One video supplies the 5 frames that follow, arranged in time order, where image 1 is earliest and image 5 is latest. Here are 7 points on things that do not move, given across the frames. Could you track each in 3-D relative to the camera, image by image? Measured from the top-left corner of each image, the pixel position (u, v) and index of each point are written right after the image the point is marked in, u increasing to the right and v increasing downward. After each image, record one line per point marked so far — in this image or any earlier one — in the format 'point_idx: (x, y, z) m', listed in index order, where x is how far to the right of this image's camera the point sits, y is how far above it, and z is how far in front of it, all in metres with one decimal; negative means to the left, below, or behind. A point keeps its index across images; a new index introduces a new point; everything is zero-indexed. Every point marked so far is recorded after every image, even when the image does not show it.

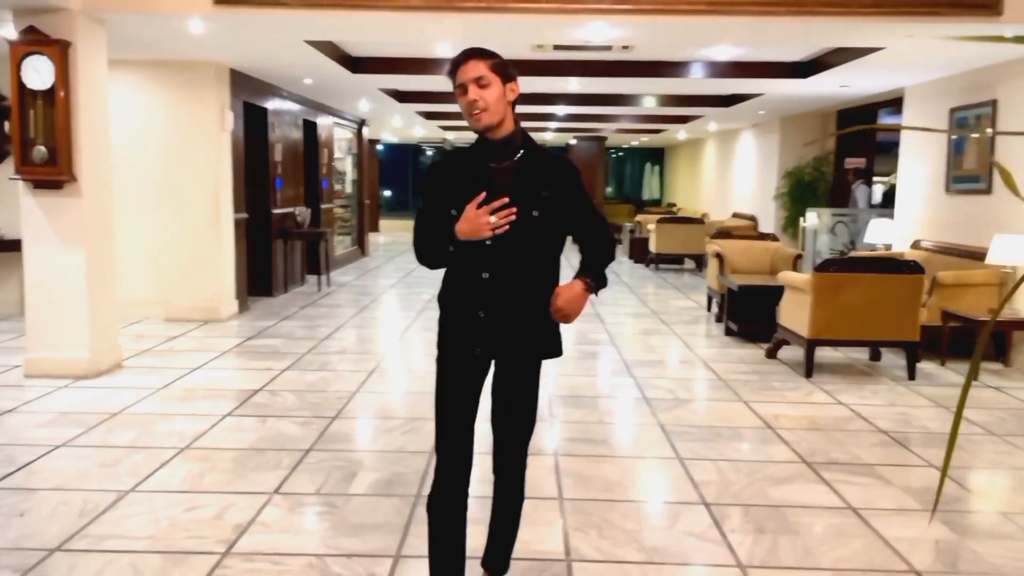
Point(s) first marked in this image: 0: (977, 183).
0: (+3.5, +0.8, +6.5) m
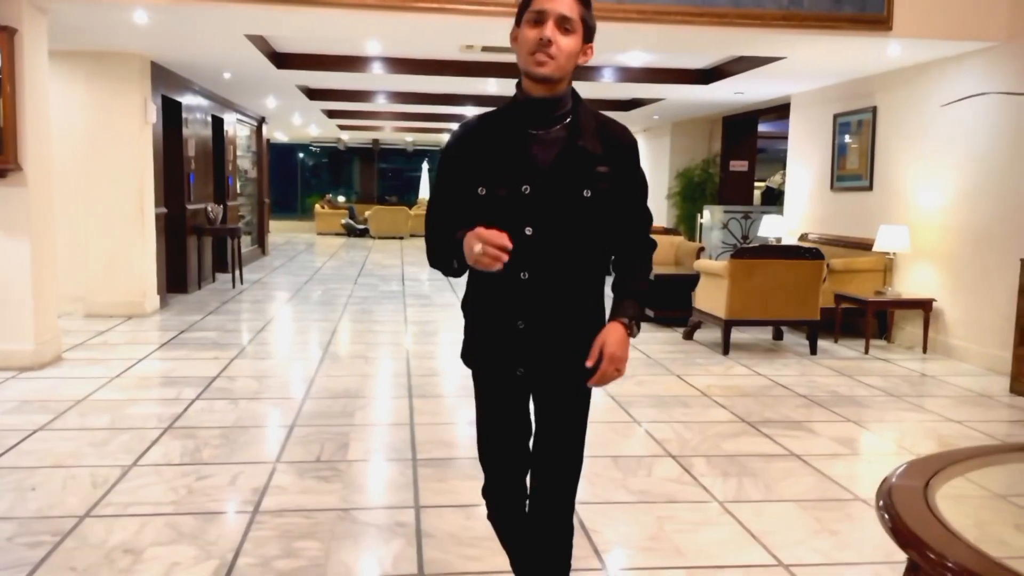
0: (+2.9, +0.9, +7.3) m
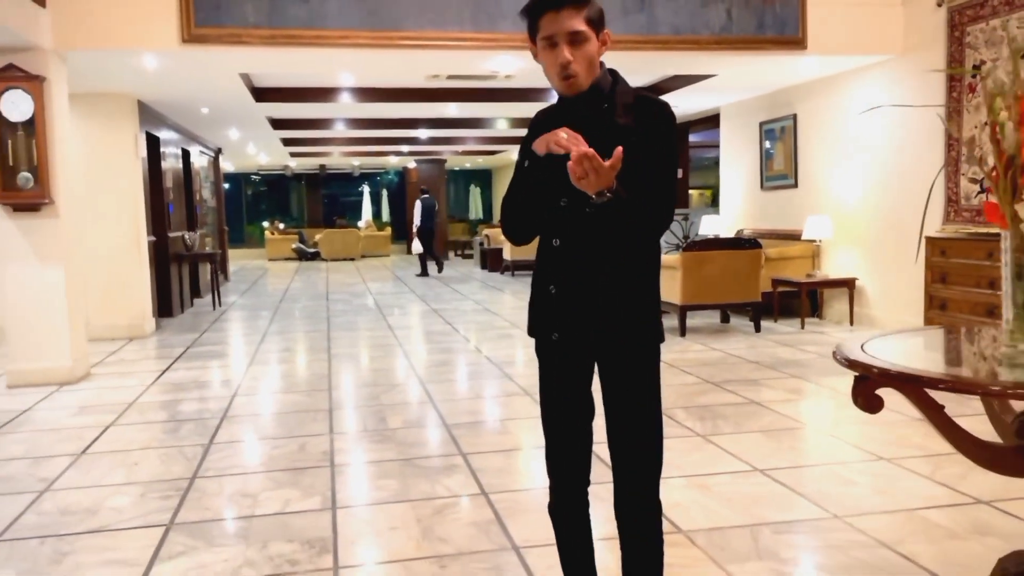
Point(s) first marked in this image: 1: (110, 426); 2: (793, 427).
0: (+2.6, +1.0, +8.2) m
1: (-2.0, -0.7, +4.4) m
2: (+1.3, -0.6, +4.1) m
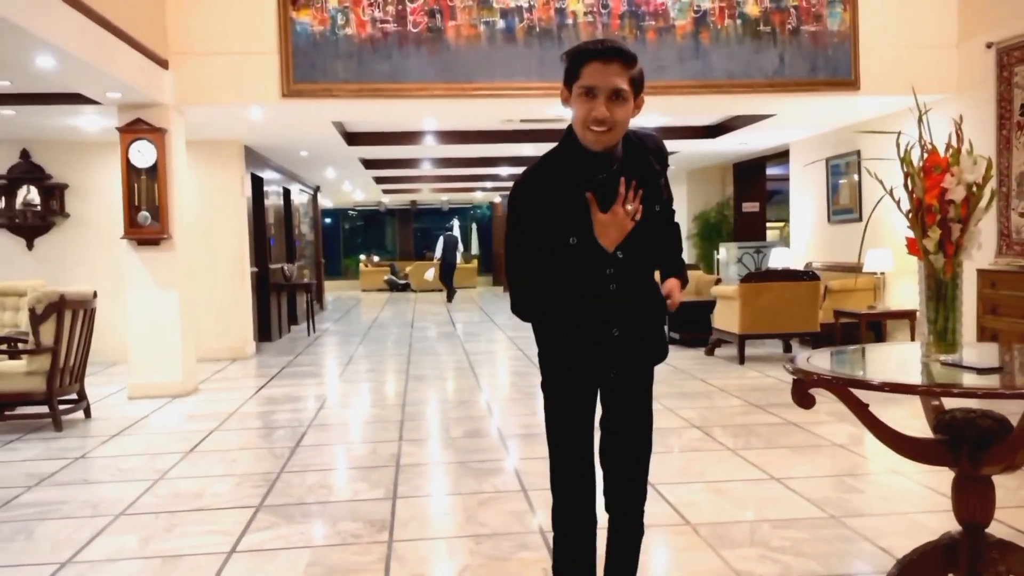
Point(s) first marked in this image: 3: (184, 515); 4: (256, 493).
0: (+3.3, +0.7, +8.4) m
1: (-1.7, -0.8, +5.0) m
2: (+1.5, -0.8, +4.4) m
3: (-1.3, -0.9, +3.5) m
4: (-1.1, -0.9, +3.7) m
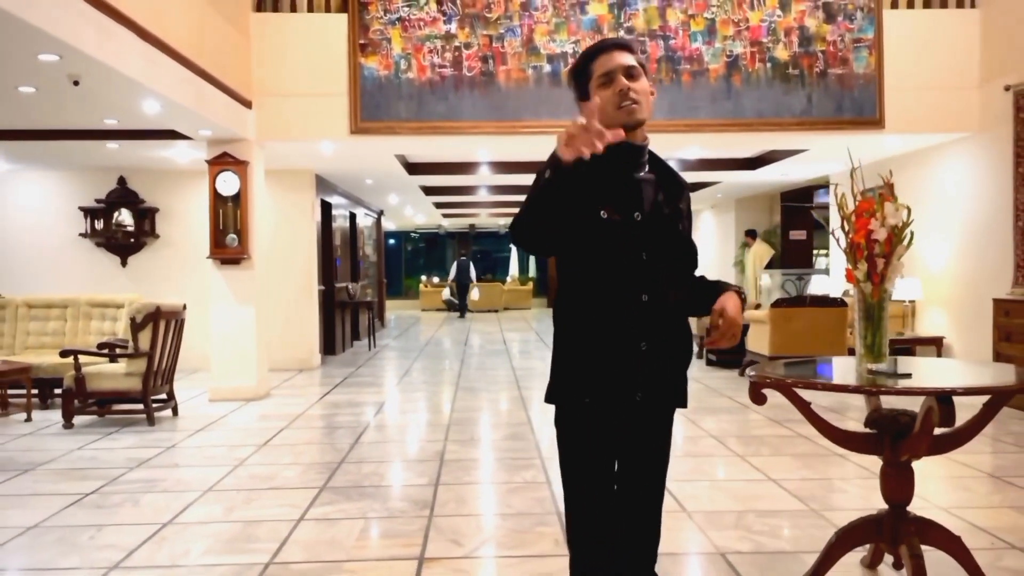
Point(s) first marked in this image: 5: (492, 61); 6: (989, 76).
0: (+3.8, +0.4, +8.8) m
1: (-1.5, -0.9, +5.7) m
2: (+1.7, -0.9, +4.8) m
3: (-1.2, -1.0, +4.1) m
4: (-1.0, -0.9, +4.3) m
5: (-0.2, +1.8, +7.0) m
6: (+3.8, +1.7, +6.9) m
